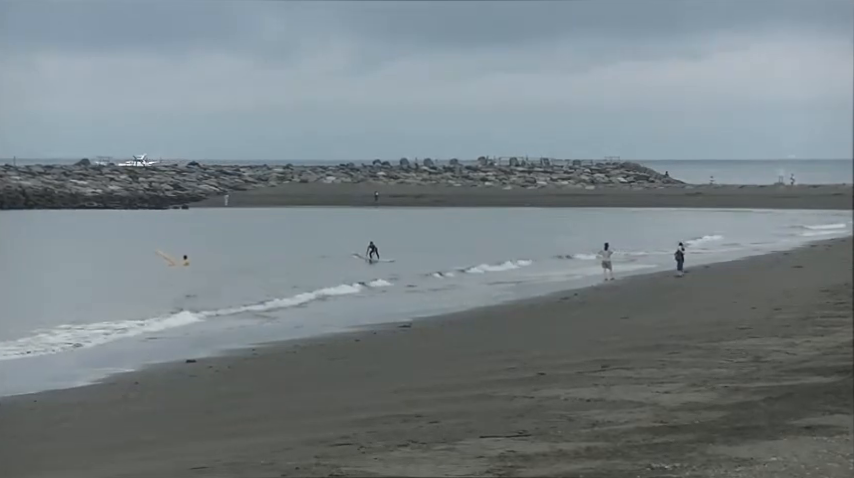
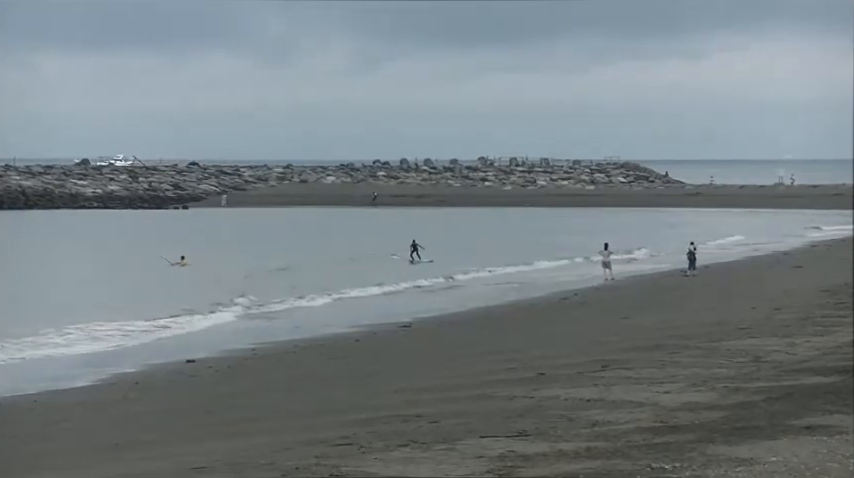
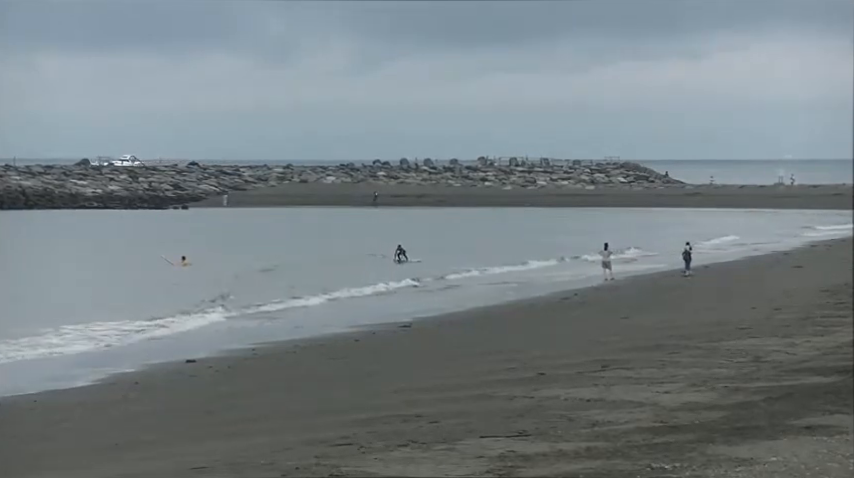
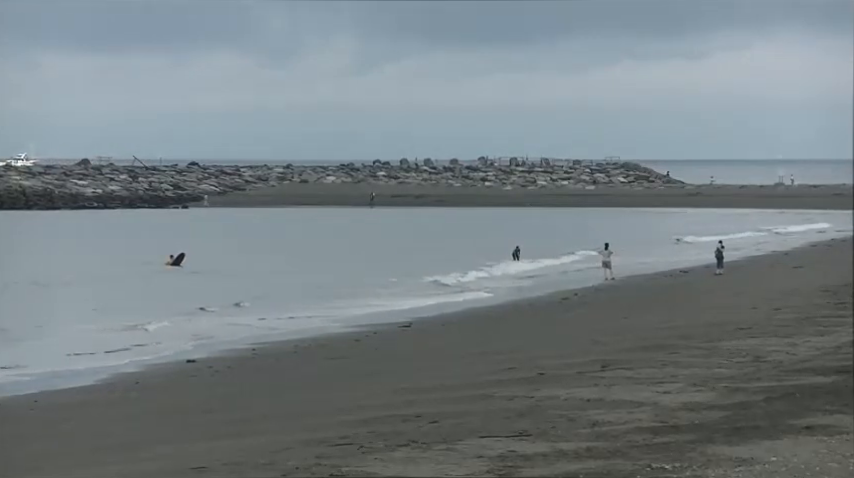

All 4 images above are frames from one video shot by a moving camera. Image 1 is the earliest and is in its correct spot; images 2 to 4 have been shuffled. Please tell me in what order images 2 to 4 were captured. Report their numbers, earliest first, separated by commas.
3, 2, 4
